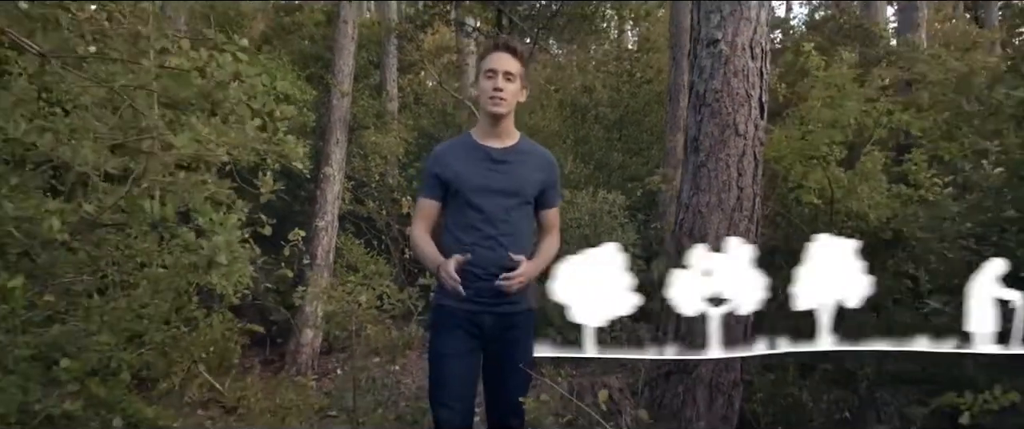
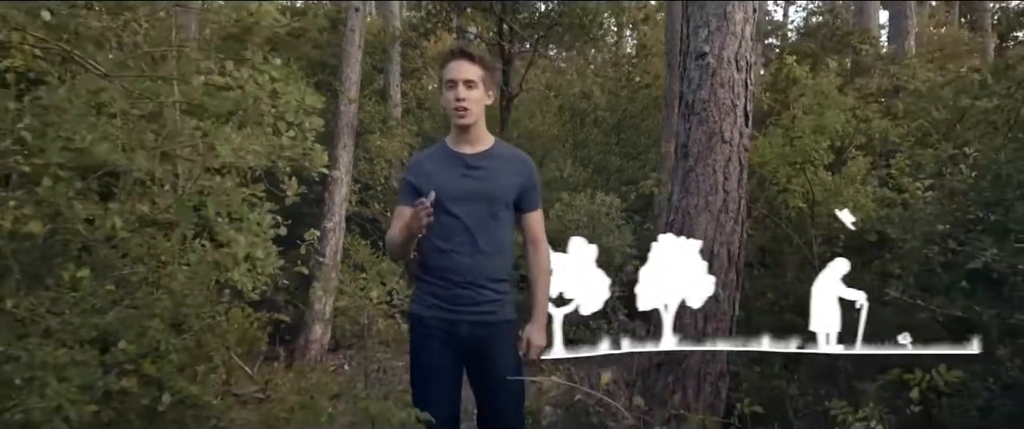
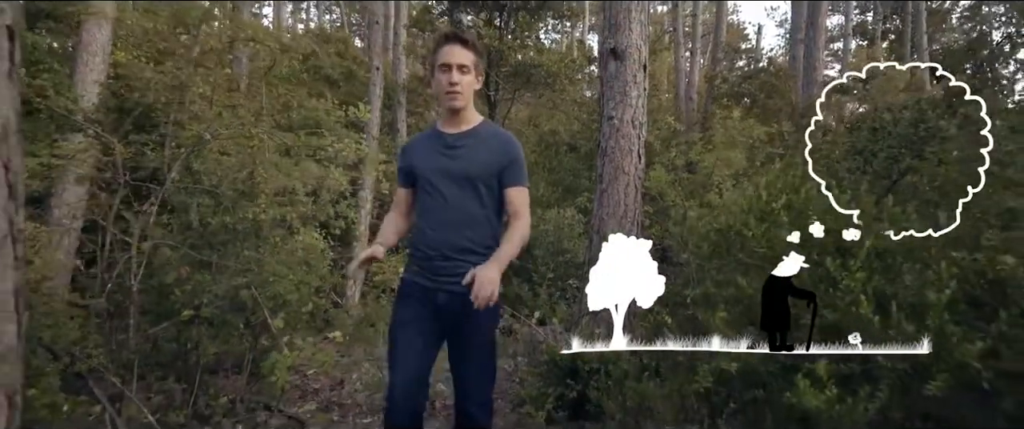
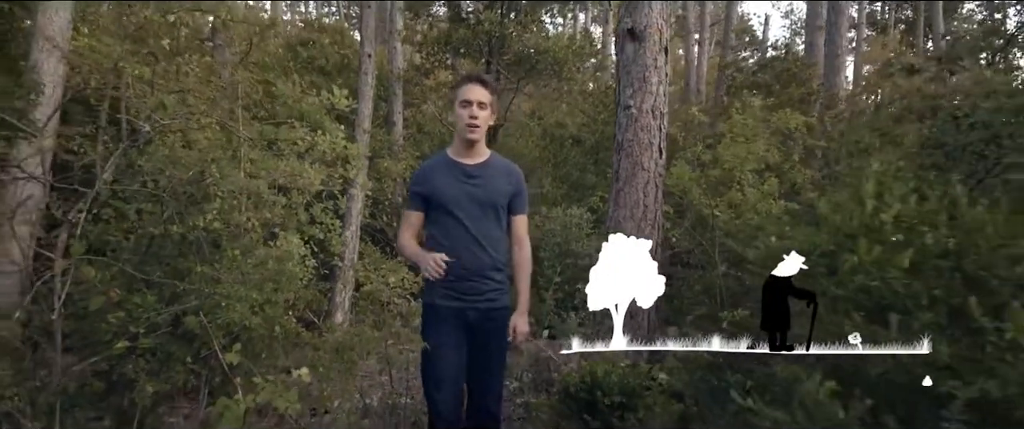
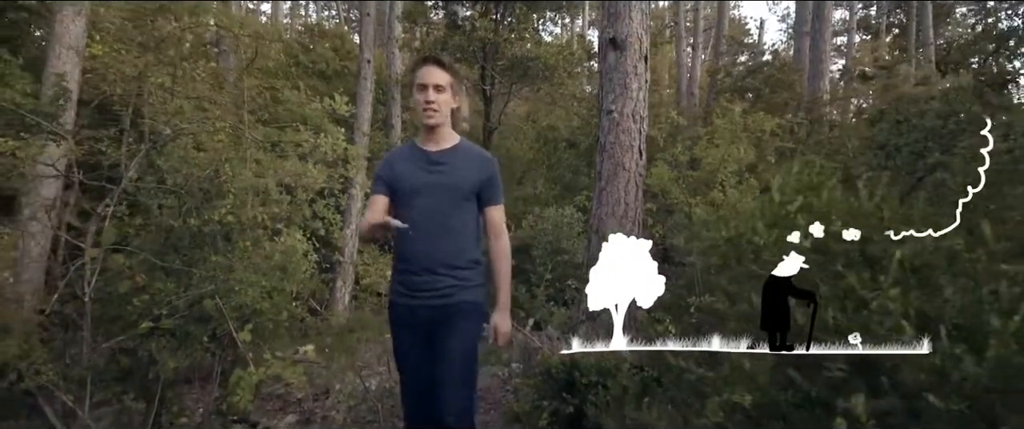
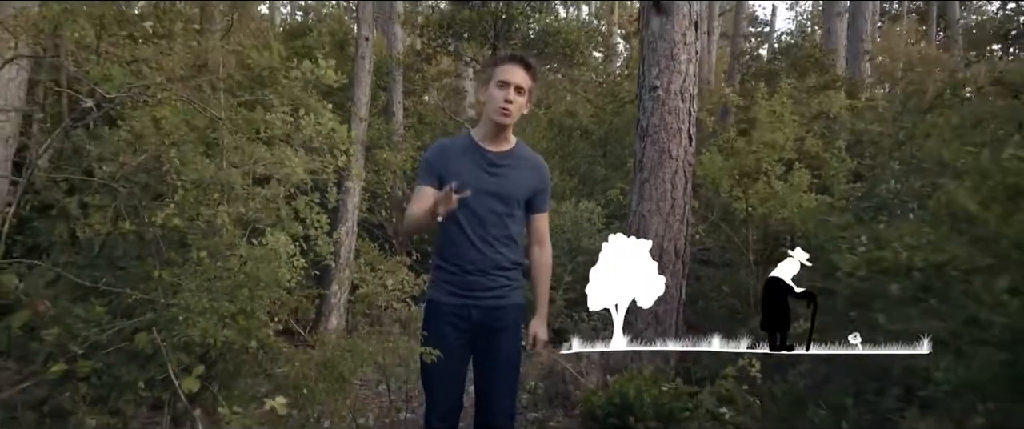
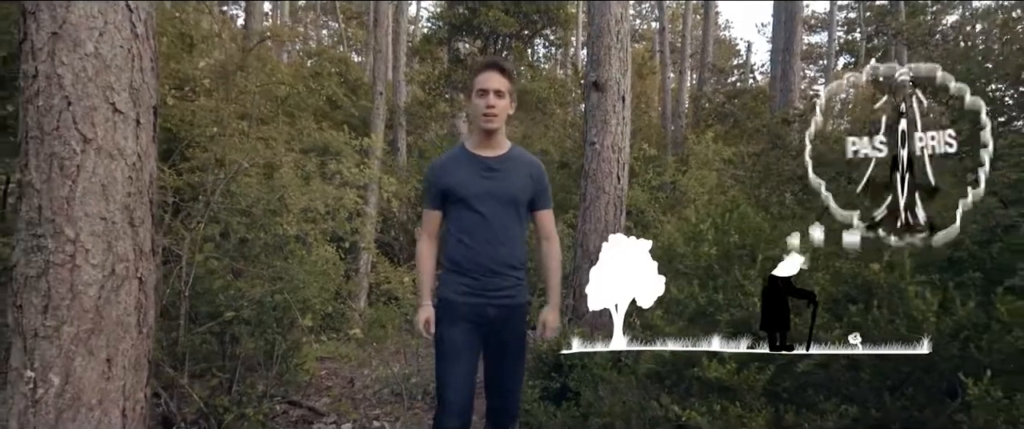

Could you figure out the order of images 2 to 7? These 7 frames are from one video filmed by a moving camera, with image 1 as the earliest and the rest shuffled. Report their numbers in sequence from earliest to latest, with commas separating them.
2, 6, 4, 5, 3, 7
